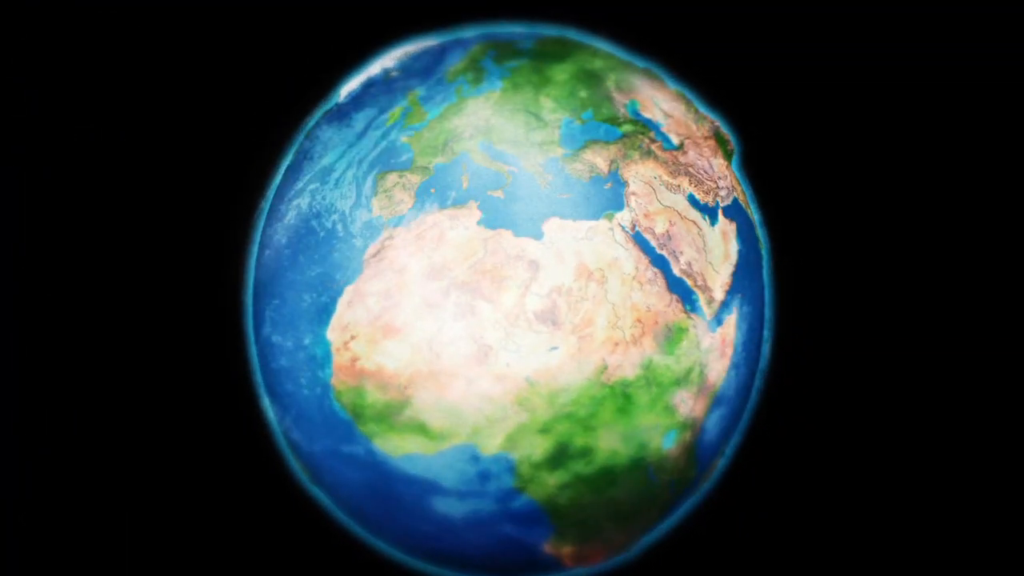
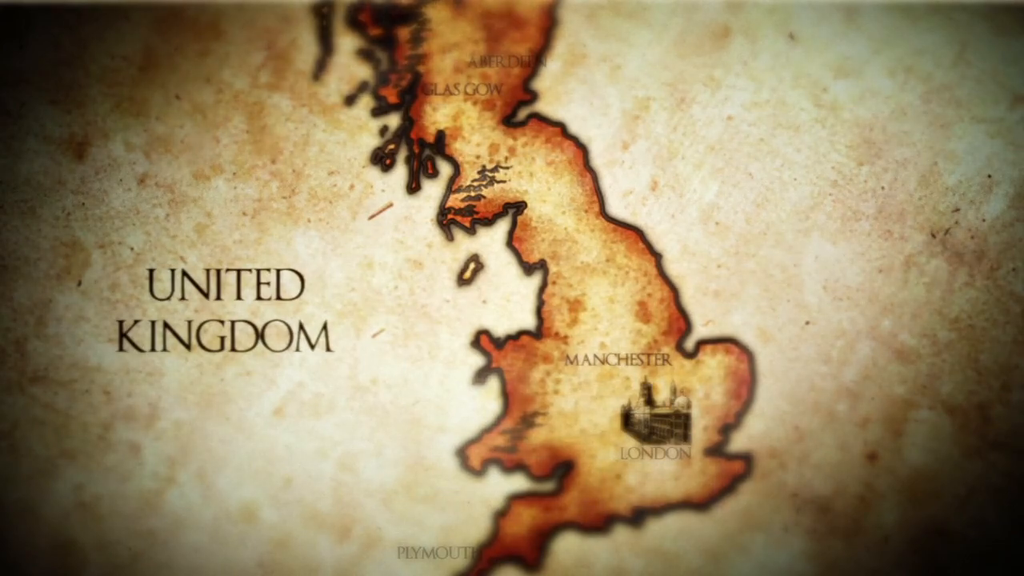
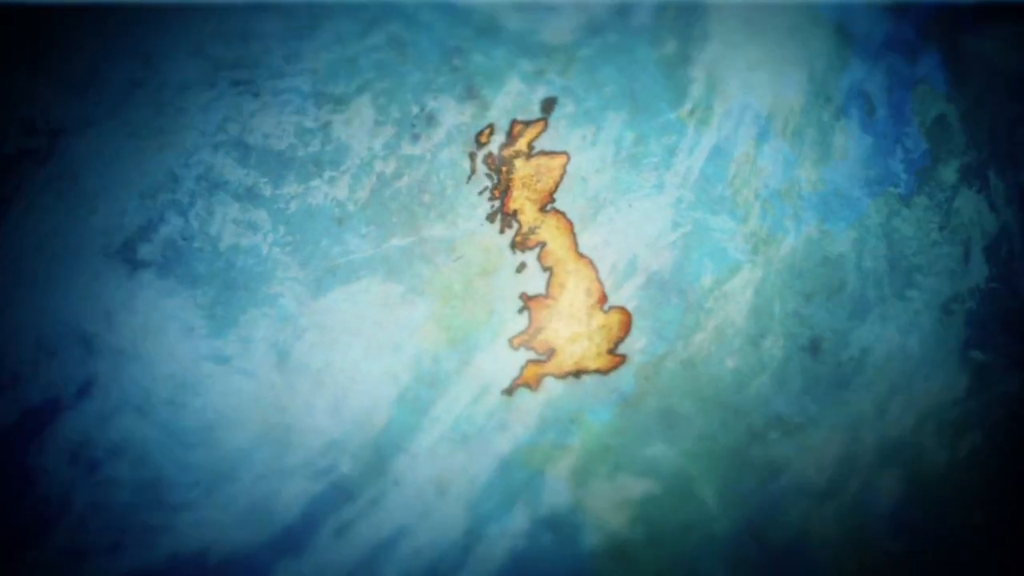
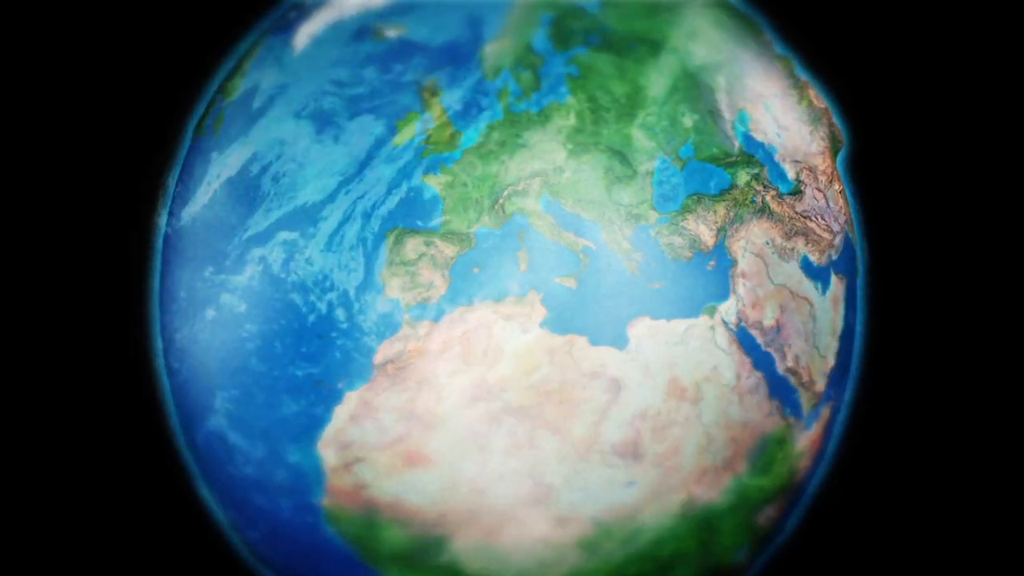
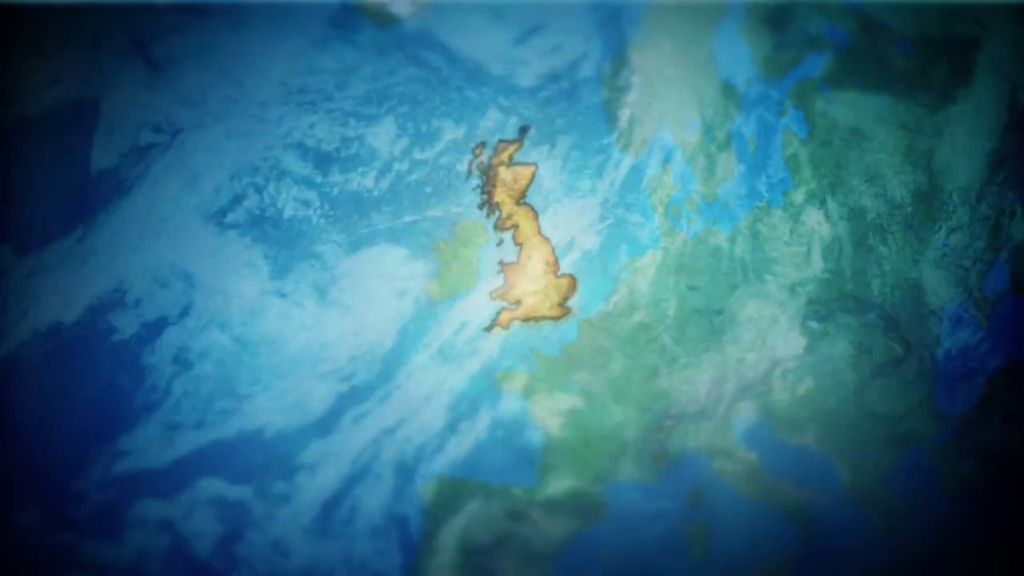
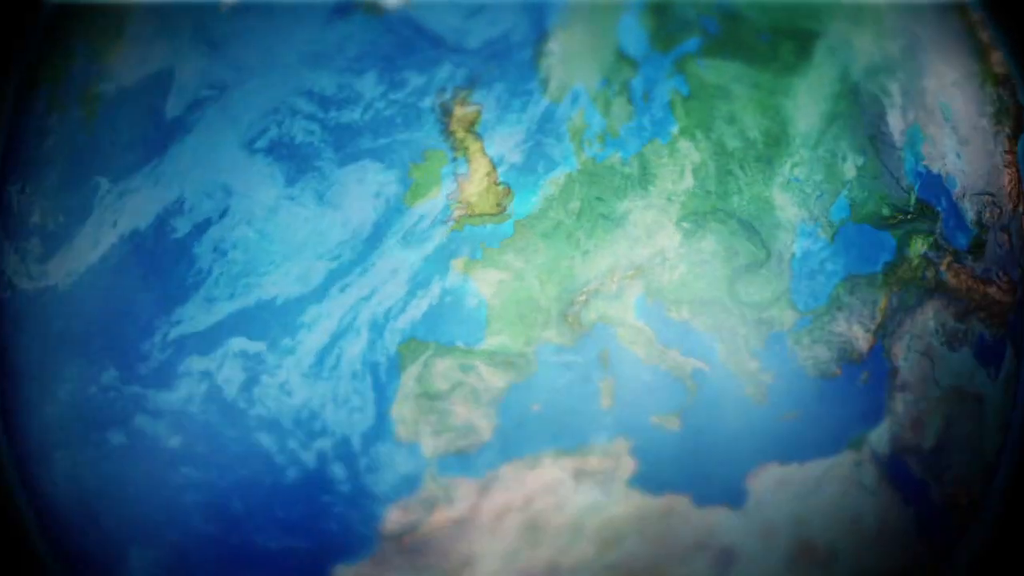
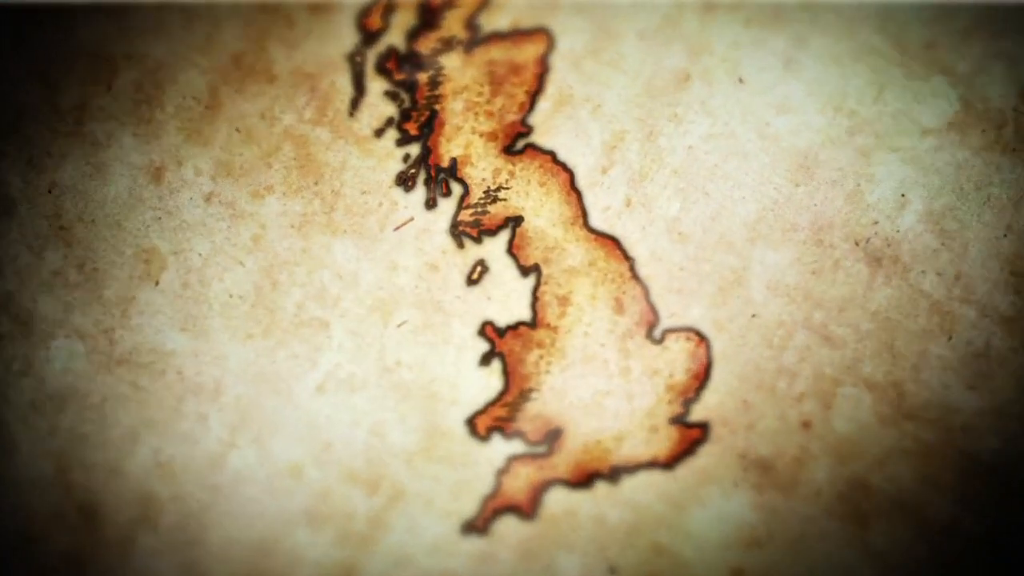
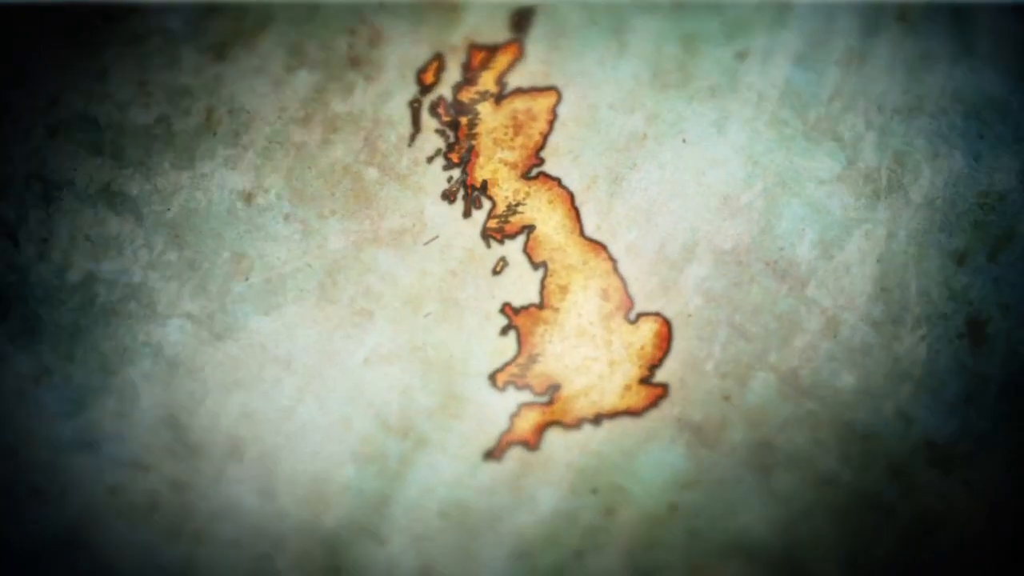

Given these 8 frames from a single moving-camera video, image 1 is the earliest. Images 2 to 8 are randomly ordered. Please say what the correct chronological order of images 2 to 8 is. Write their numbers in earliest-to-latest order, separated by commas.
4, 6, 5, 3, 8, 7, 2
